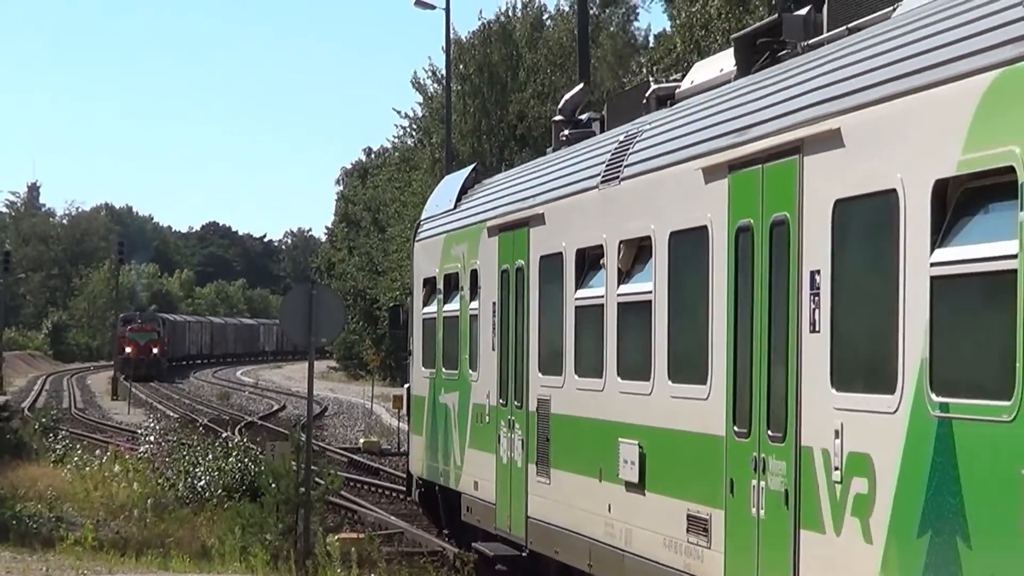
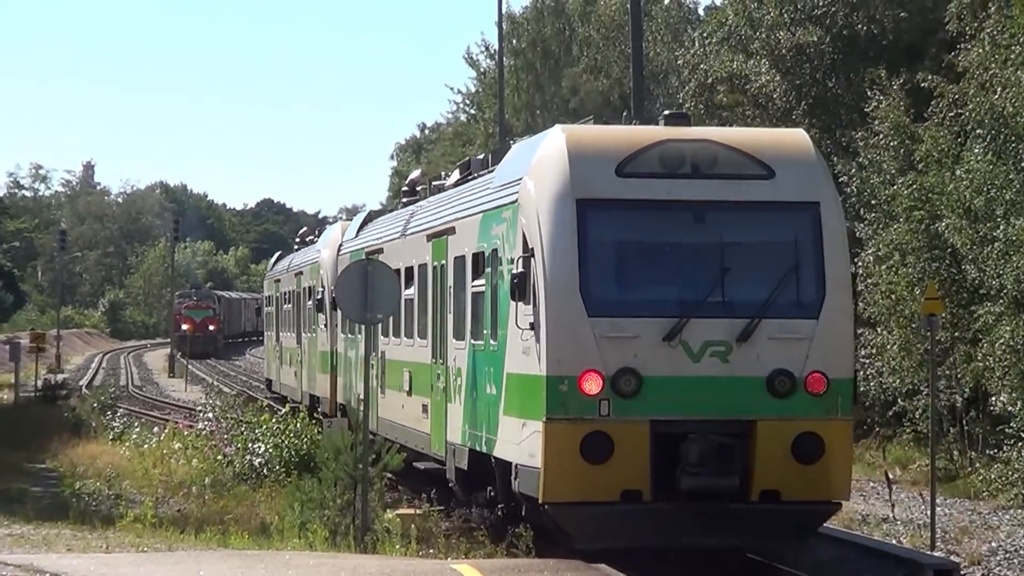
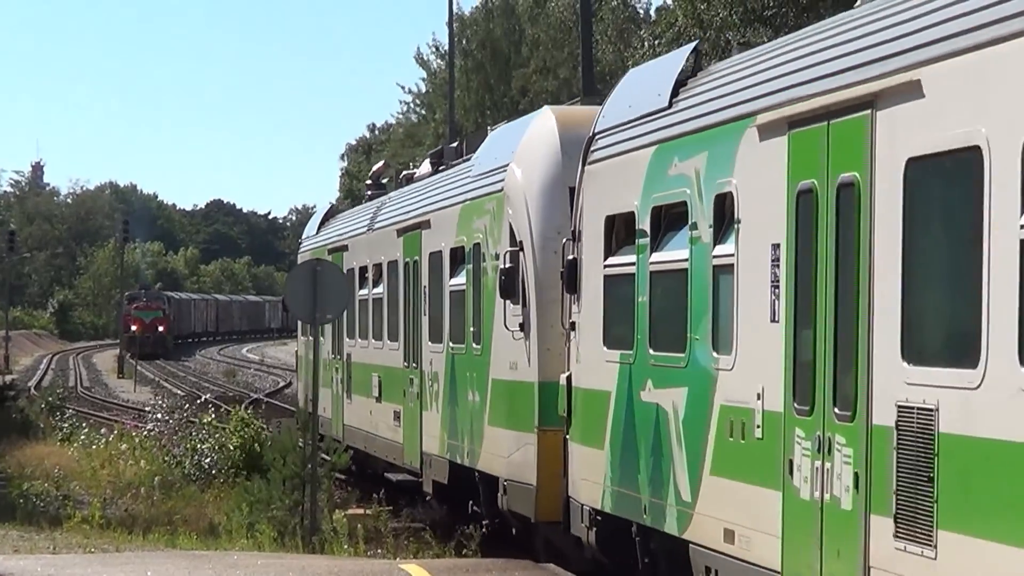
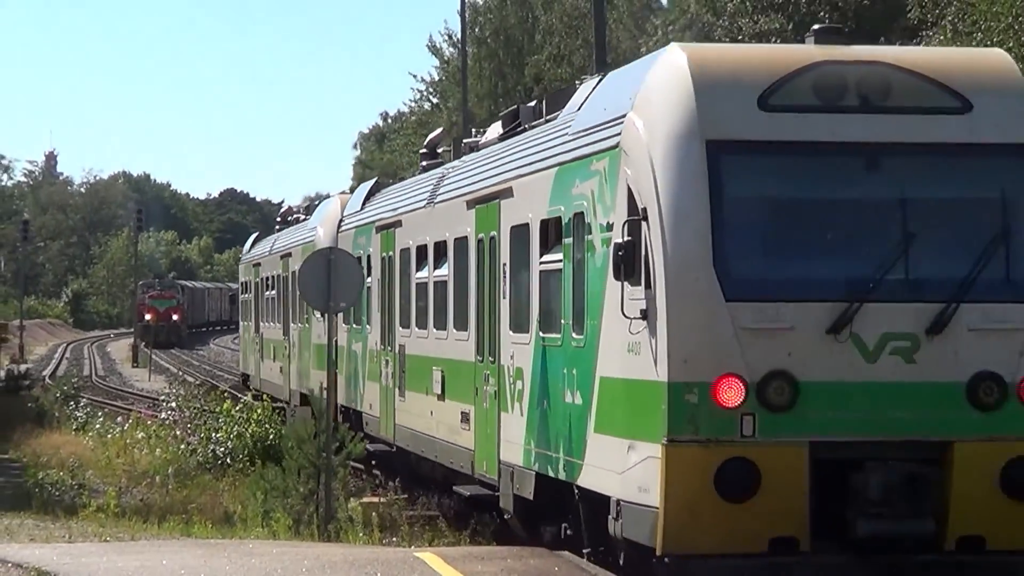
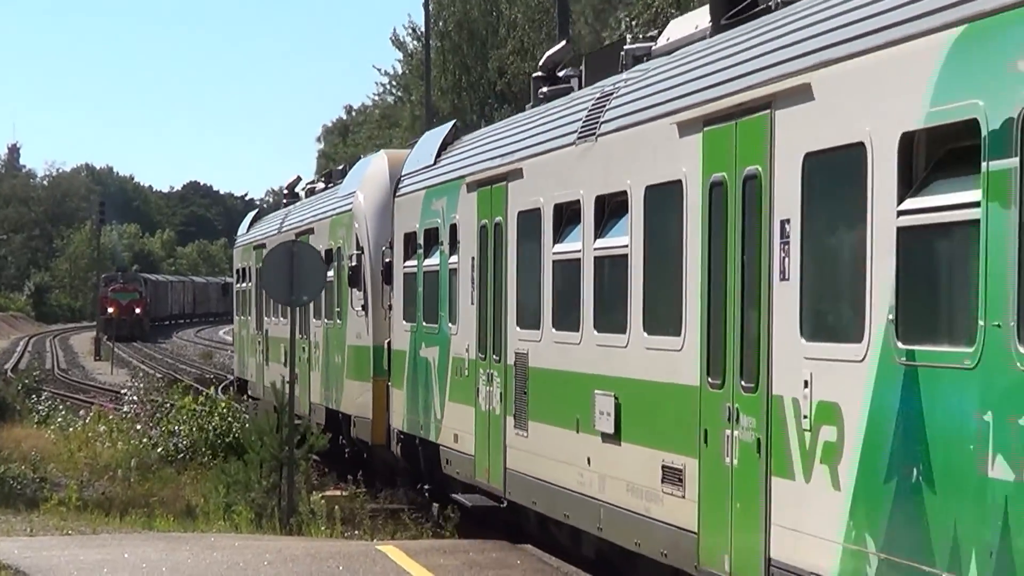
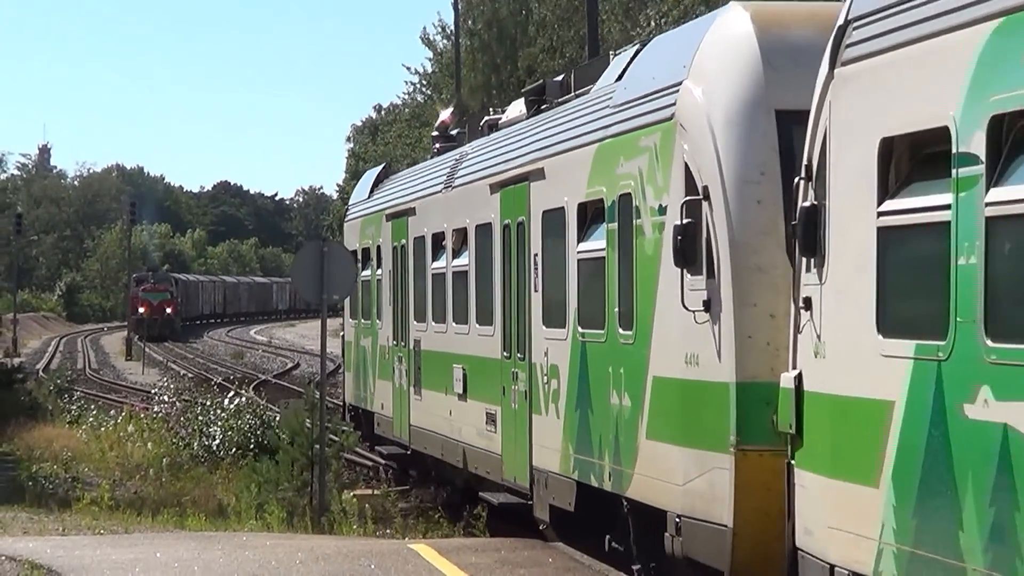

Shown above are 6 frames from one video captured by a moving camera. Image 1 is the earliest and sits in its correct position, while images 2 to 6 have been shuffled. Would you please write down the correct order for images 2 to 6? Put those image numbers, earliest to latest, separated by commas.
6, 3, 5, 4, 2
